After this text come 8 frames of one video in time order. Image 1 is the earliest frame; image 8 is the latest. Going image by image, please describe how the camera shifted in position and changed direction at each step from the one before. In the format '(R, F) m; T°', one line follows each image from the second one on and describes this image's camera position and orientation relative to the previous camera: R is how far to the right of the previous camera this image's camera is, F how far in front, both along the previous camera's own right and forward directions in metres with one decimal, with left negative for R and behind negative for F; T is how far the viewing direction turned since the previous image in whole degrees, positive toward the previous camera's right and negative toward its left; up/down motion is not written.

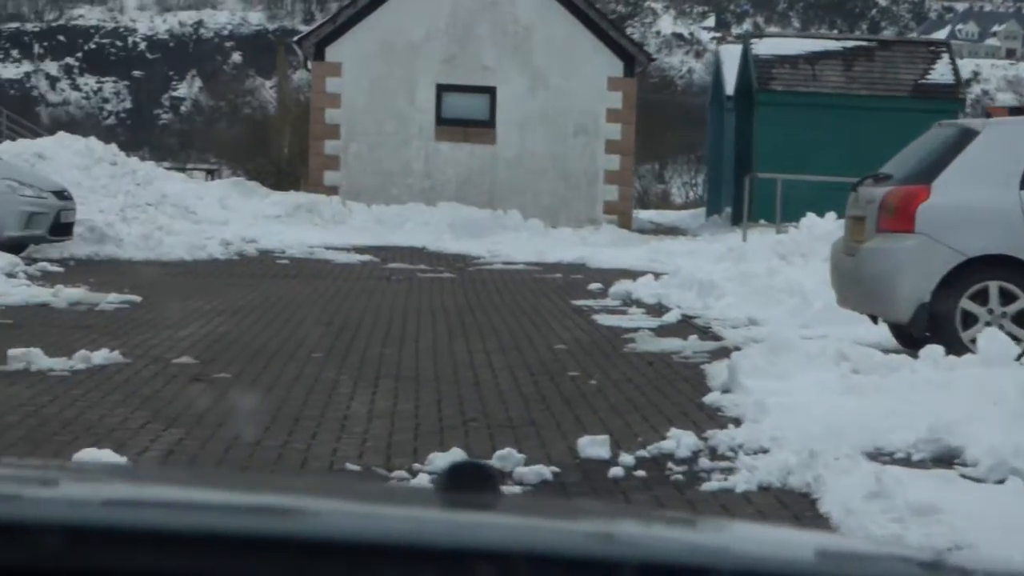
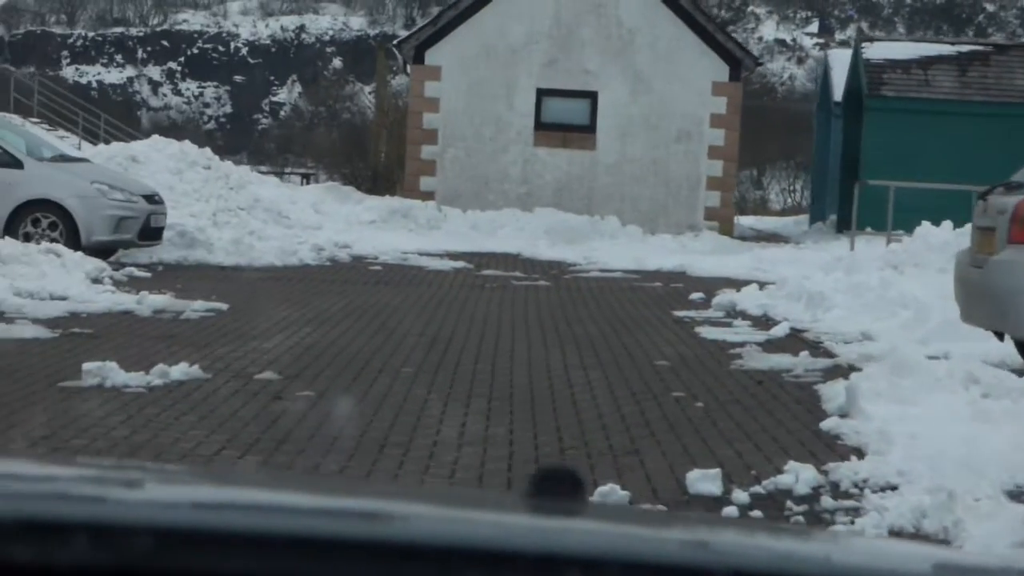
(0.0, +0.6) m; -3°
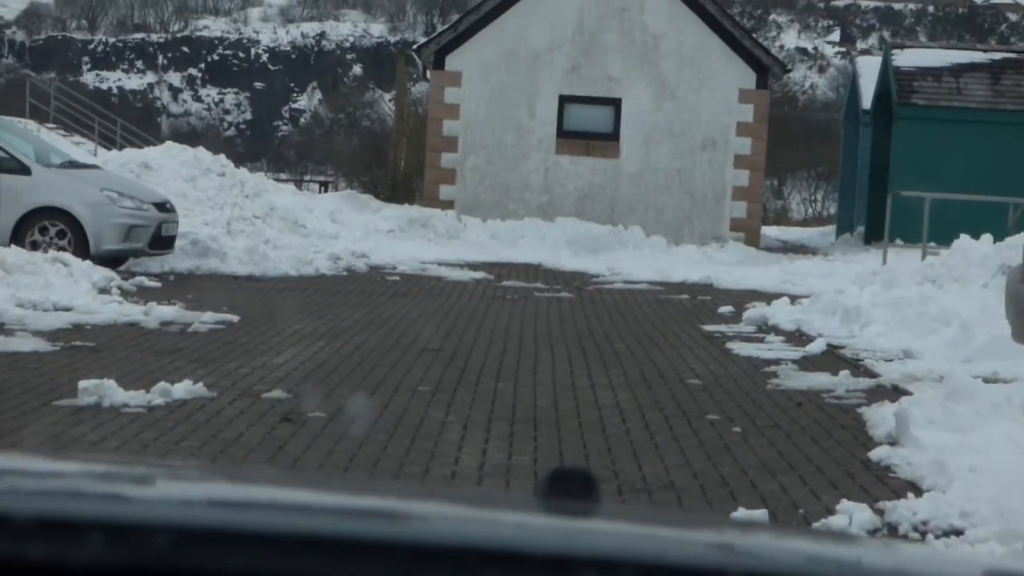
(0.0, +0.5) m; -1°
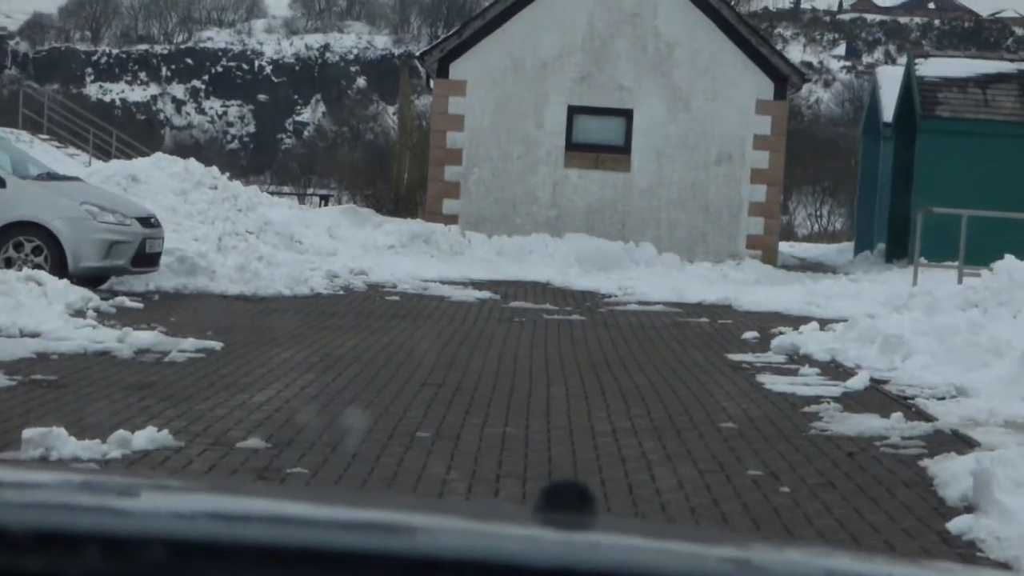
(0.0, +1.0) m; 0°
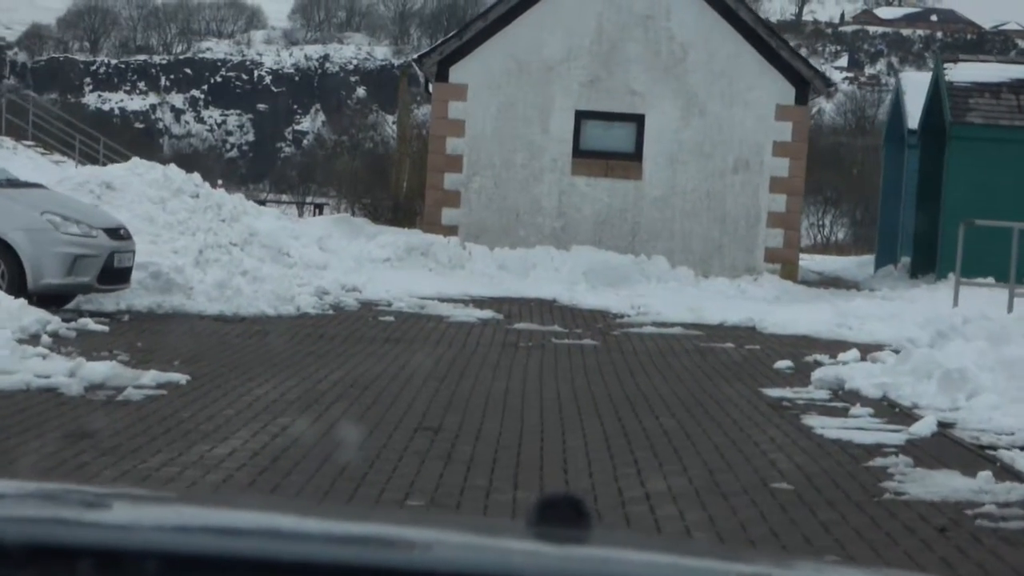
(0.0, +1.4) m; 0°
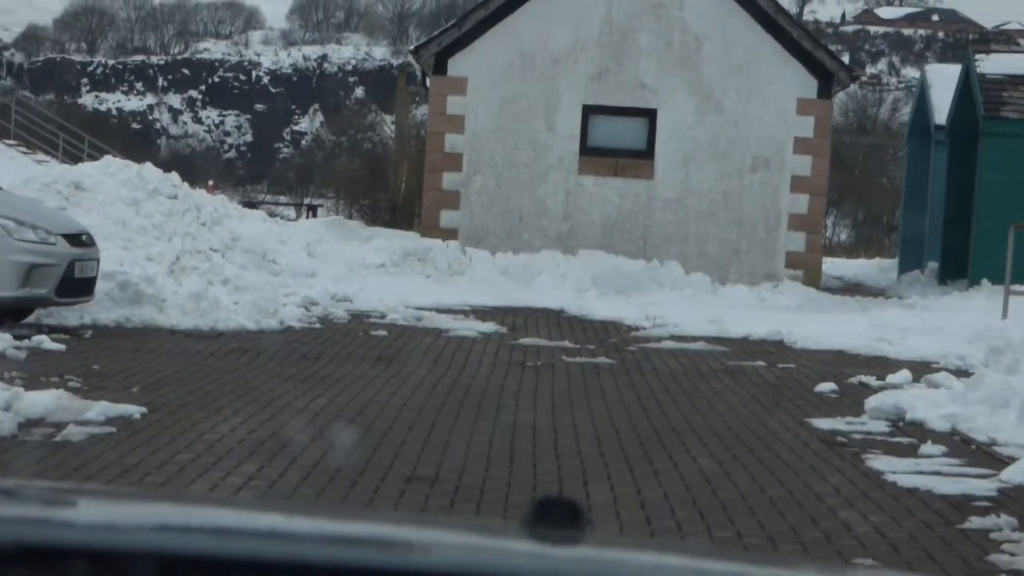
(0.0, +1.4) m; 0°
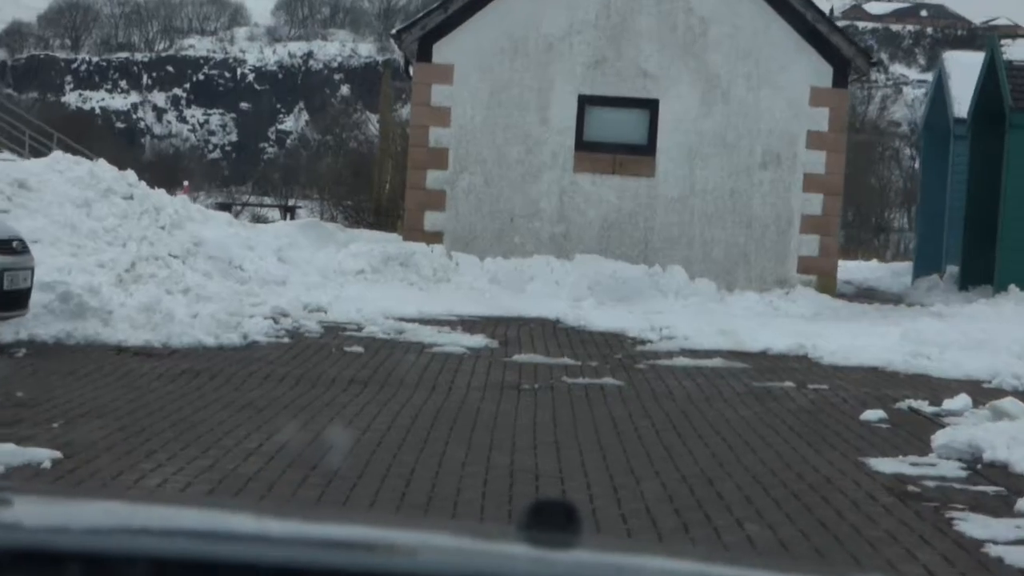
(0.0, +1.5) m; 0°
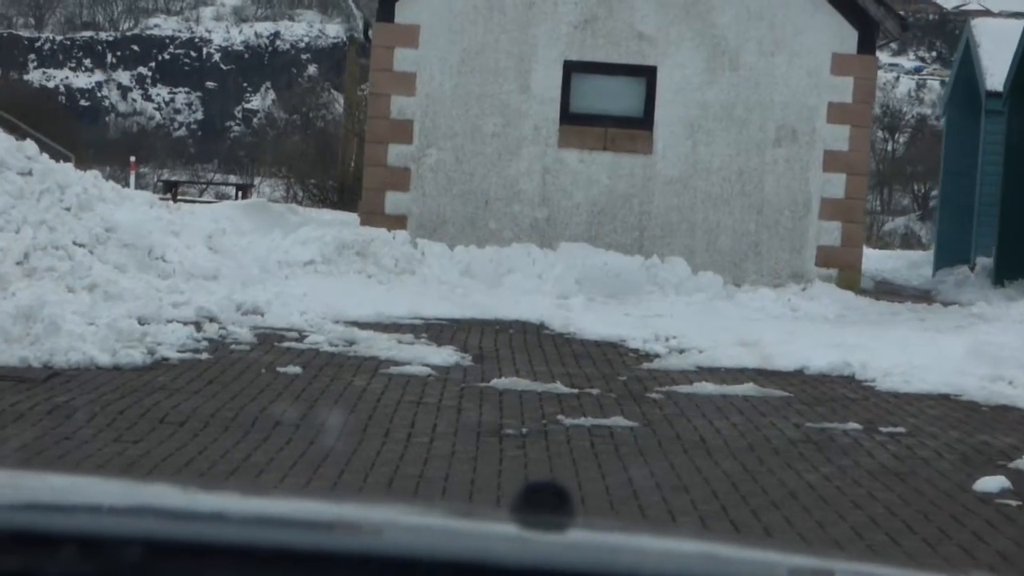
(0.0, +2.5) m; +1°
